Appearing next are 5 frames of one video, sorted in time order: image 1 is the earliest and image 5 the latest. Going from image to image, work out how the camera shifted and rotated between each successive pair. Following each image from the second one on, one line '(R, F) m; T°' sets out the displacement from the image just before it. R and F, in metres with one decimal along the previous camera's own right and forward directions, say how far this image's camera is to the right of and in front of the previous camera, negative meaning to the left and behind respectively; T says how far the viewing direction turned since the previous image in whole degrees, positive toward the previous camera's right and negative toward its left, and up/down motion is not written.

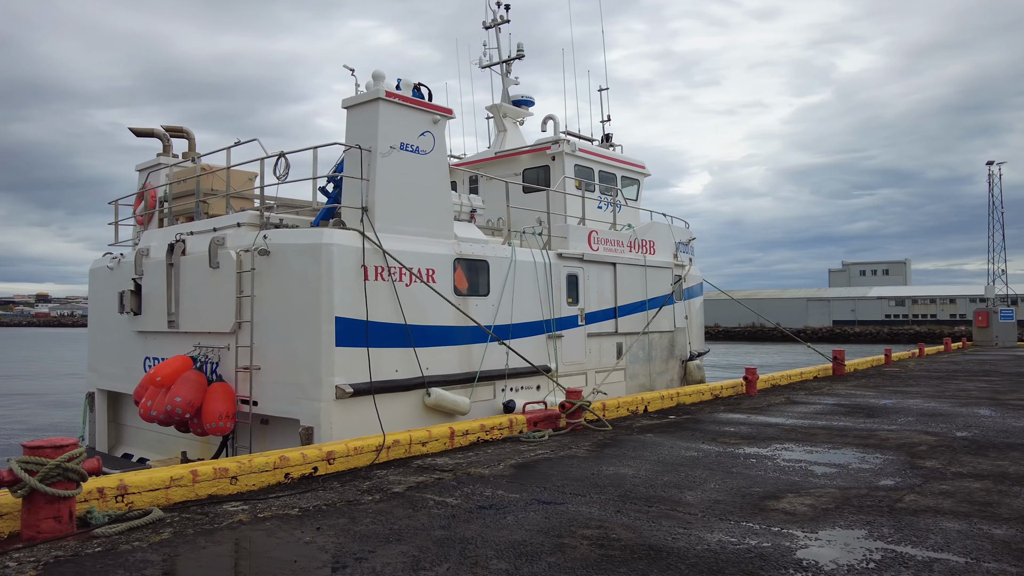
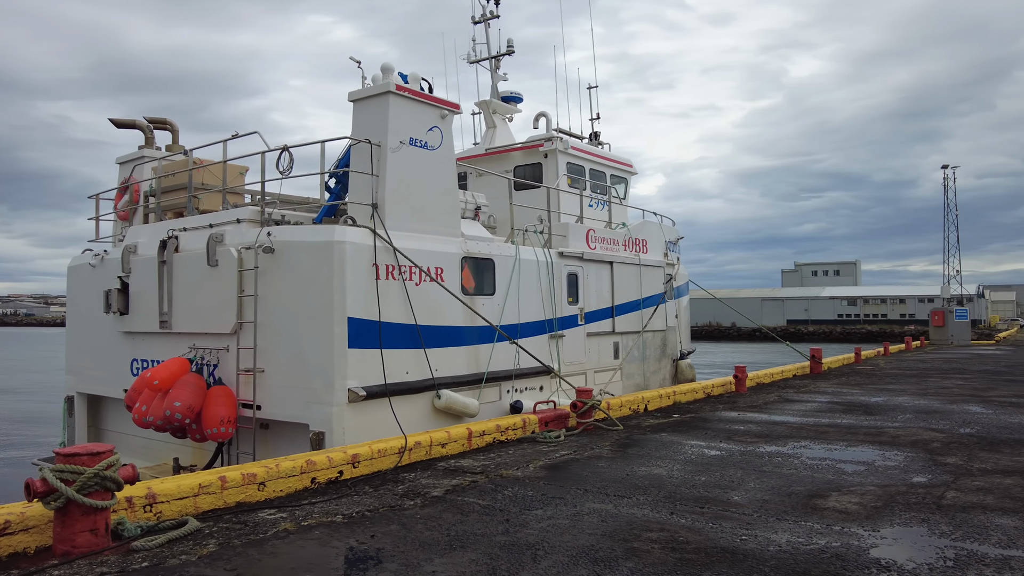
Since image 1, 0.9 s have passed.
(-0.5, +0.1) m; +3°
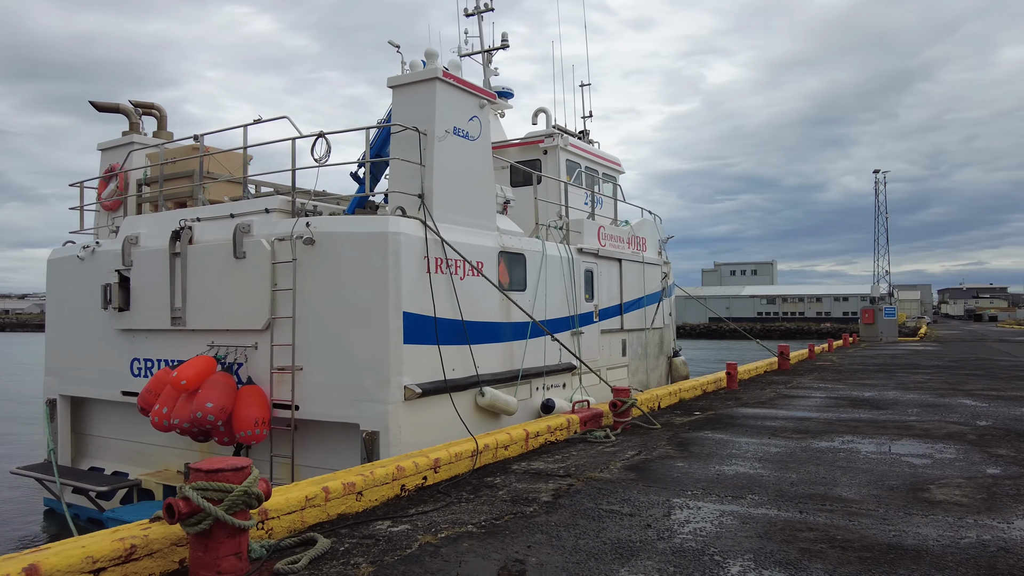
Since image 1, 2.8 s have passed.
(-1.0, +0.2) m; +6°
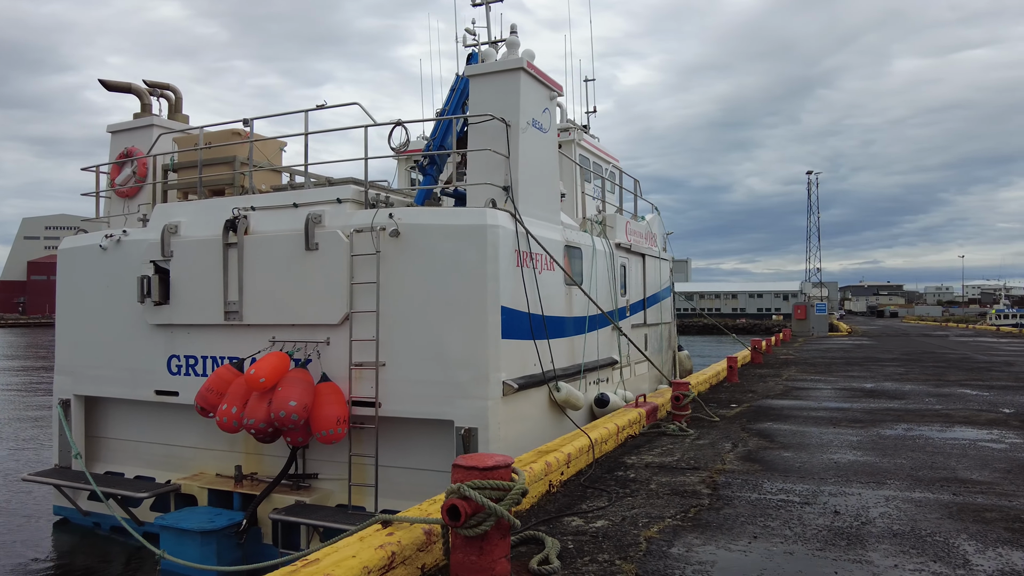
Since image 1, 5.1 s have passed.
(-1.3, +0.1) m; +6°
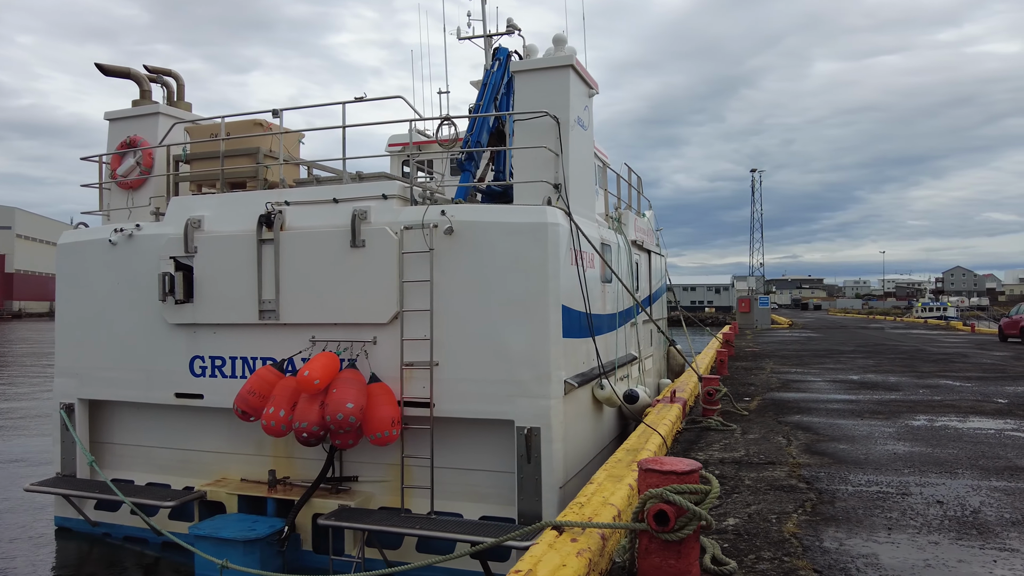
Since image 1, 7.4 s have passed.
(-0.9, +0.1) m; +5°
